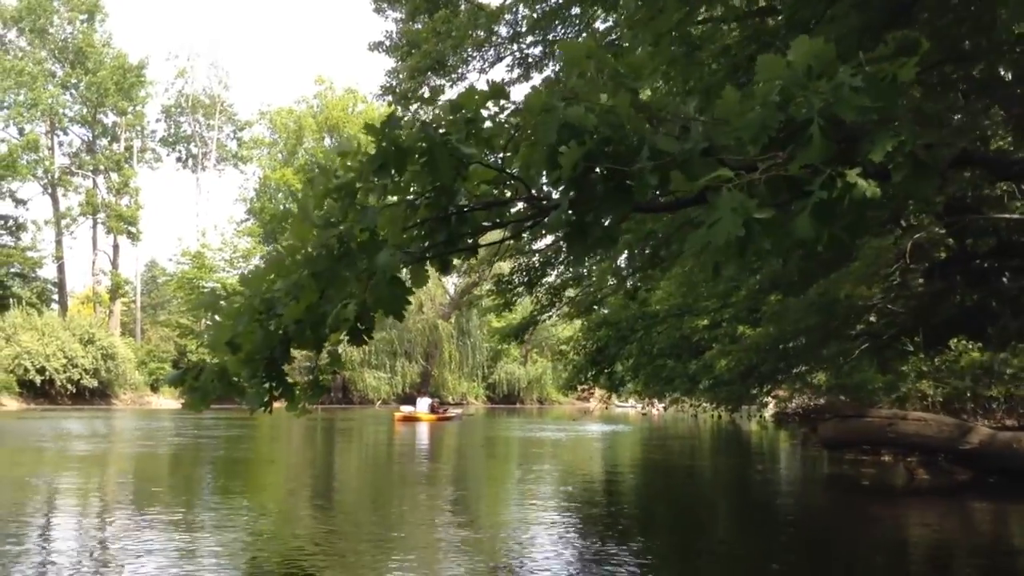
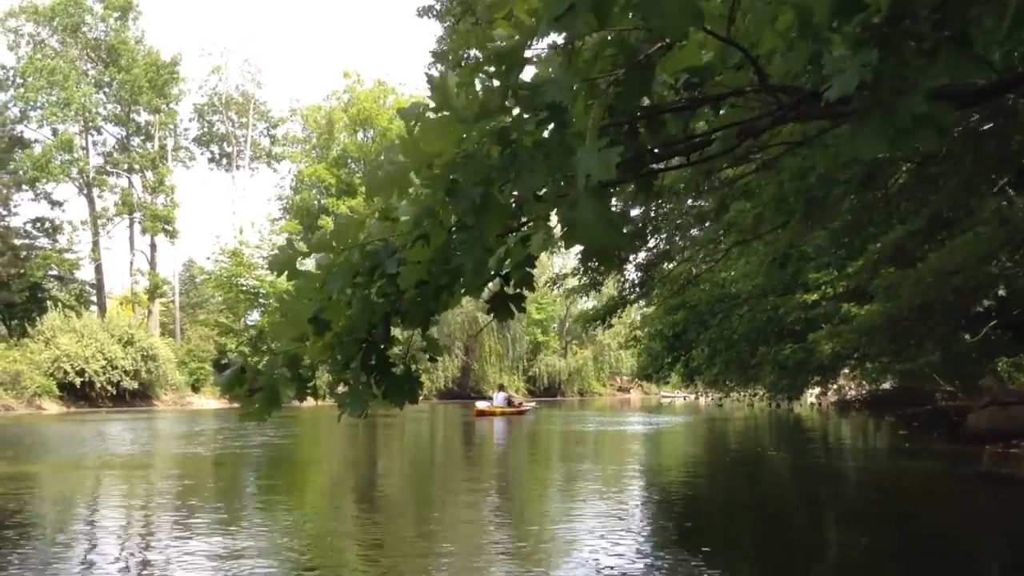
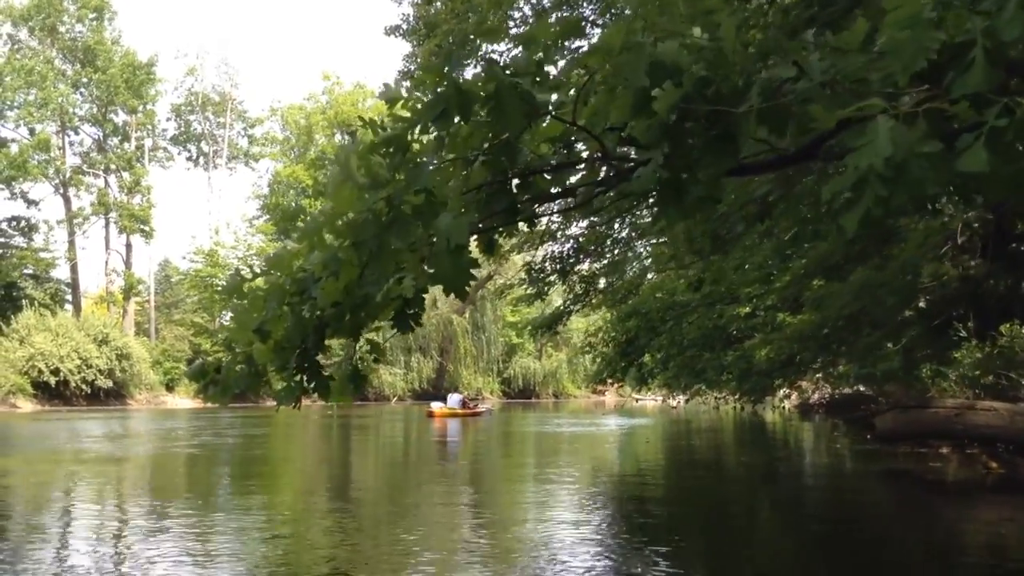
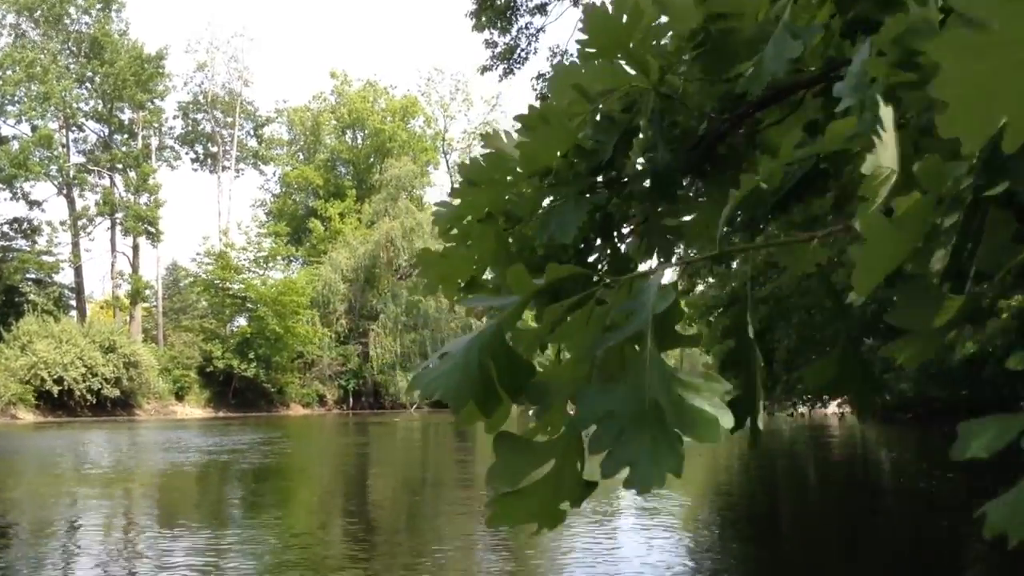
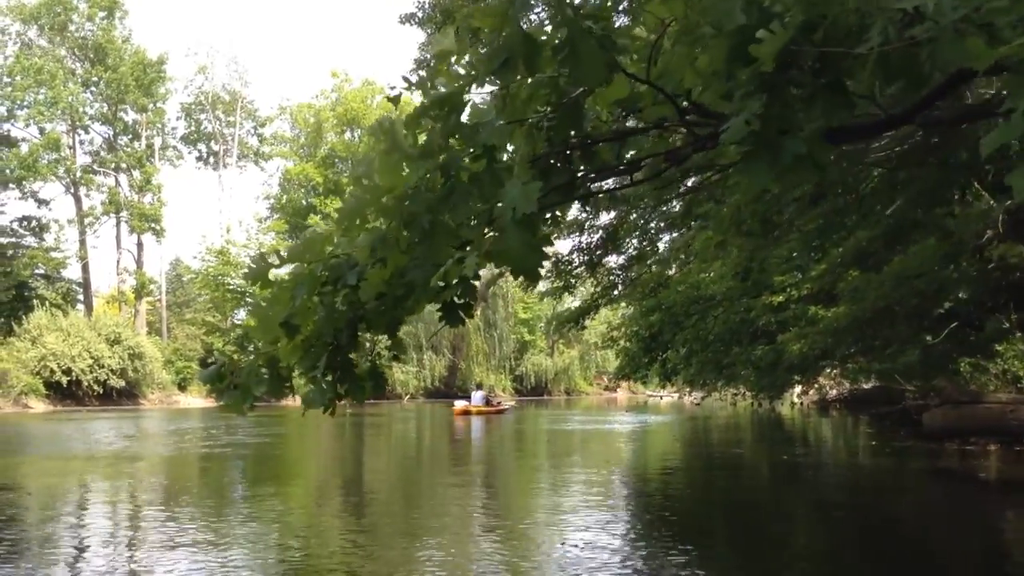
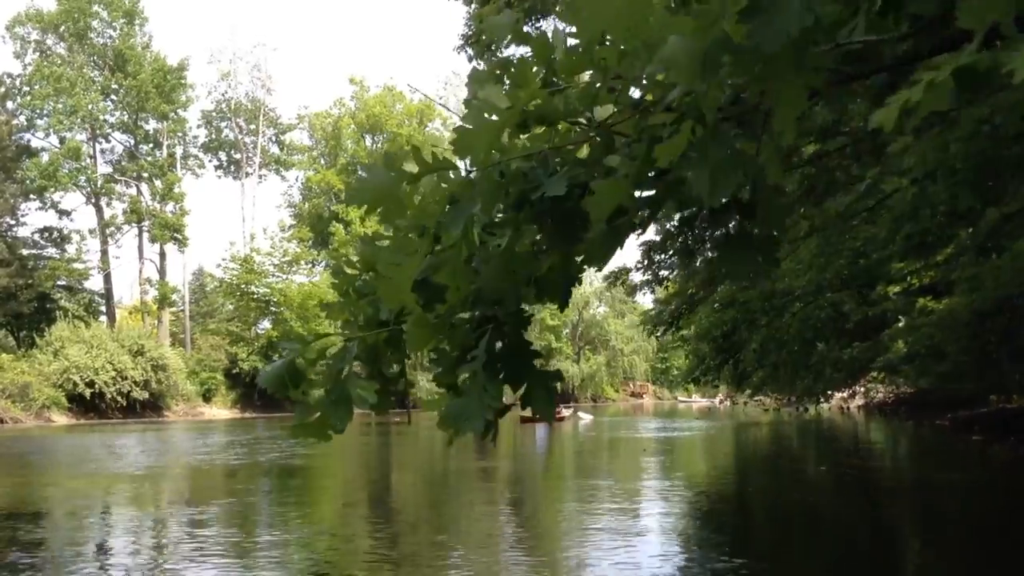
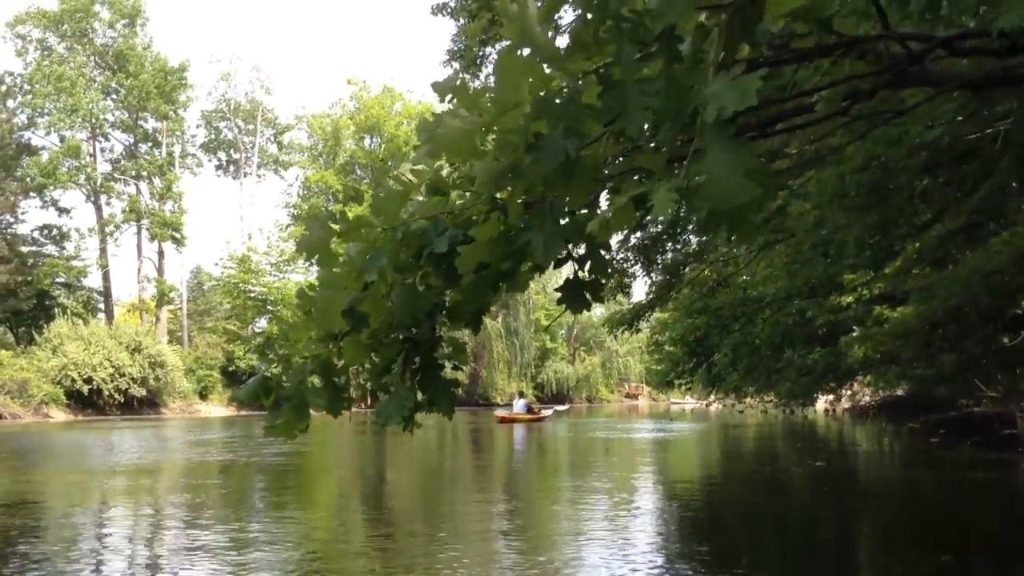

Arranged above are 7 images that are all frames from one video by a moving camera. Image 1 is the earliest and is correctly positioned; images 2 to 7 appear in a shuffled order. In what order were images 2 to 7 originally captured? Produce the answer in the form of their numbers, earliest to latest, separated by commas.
3, 5, 2, 7, 6, 4
